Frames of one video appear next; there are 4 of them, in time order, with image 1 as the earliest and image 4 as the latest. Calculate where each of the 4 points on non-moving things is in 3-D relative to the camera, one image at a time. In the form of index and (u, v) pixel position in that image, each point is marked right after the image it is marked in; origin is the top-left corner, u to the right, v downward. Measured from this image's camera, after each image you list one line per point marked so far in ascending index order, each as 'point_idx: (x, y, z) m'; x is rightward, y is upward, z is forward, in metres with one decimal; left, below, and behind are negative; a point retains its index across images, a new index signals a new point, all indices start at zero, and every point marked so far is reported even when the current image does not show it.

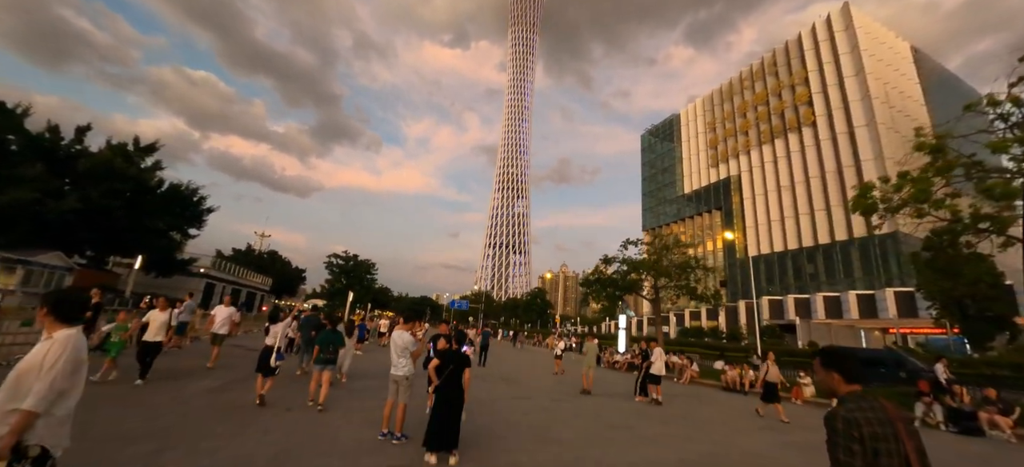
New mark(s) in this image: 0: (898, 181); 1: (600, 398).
0: (+13.1, +1.7, +12.9) m
1: (+3.0, -5.8, +13.4) m
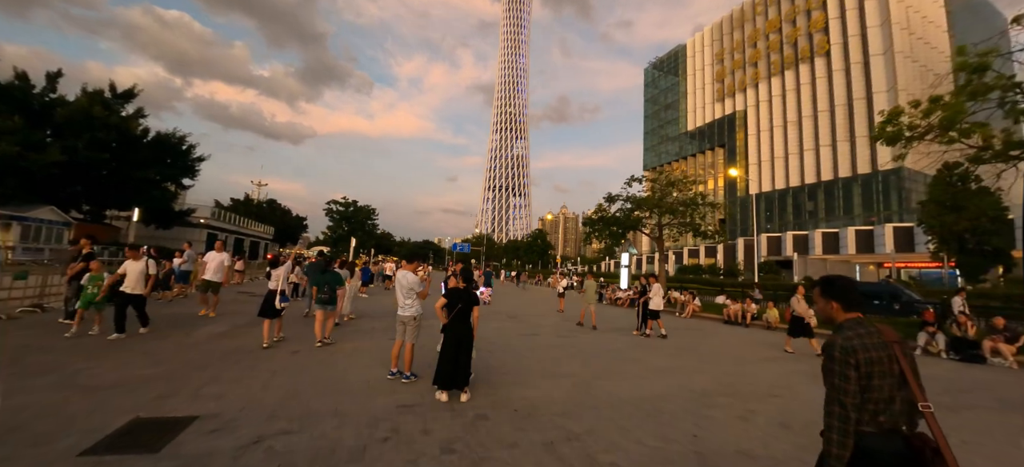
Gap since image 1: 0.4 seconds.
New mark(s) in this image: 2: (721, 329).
0: (+13.1, +4.1, +12.0) m
1: (+3.2, -3.6, +13.6) m
2: (+8.4, -3.9, +15.6) m
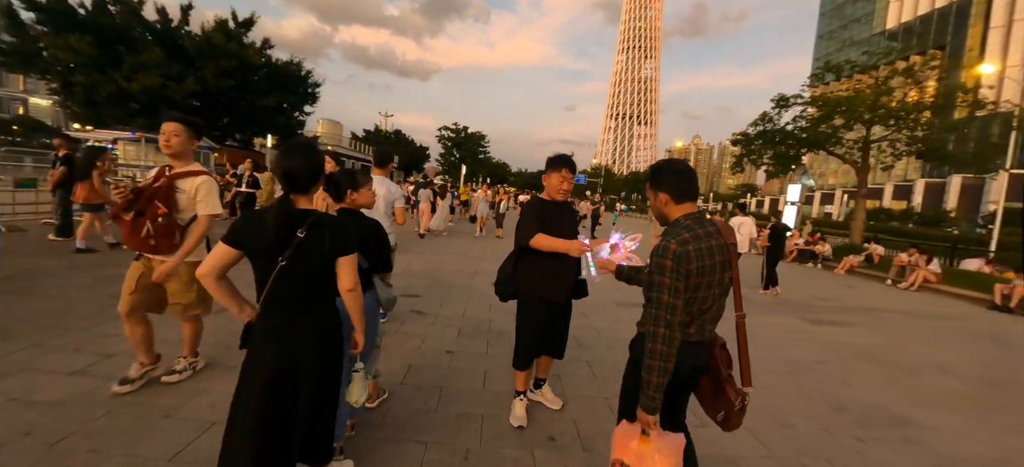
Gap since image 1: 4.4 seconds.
0: (+14.5, +5.0, +2.4) m
1: (+5.4, -1.6, +8.1) m
2: (+11.0, -2.0, +8.6) m
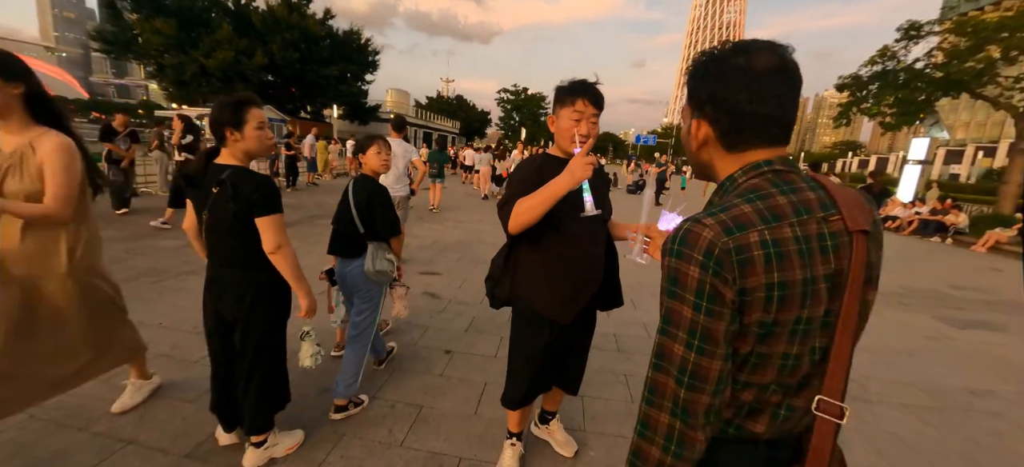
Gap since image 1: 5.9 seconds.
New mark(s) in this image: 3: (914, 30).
0: (+14.1, +4.9, -1.2) m
1: (+6.1, -1.1, +6.3) m
2: (+11.6, -1.5, +5.9) m
3: (+13.4, +6.7, +12.7) m
